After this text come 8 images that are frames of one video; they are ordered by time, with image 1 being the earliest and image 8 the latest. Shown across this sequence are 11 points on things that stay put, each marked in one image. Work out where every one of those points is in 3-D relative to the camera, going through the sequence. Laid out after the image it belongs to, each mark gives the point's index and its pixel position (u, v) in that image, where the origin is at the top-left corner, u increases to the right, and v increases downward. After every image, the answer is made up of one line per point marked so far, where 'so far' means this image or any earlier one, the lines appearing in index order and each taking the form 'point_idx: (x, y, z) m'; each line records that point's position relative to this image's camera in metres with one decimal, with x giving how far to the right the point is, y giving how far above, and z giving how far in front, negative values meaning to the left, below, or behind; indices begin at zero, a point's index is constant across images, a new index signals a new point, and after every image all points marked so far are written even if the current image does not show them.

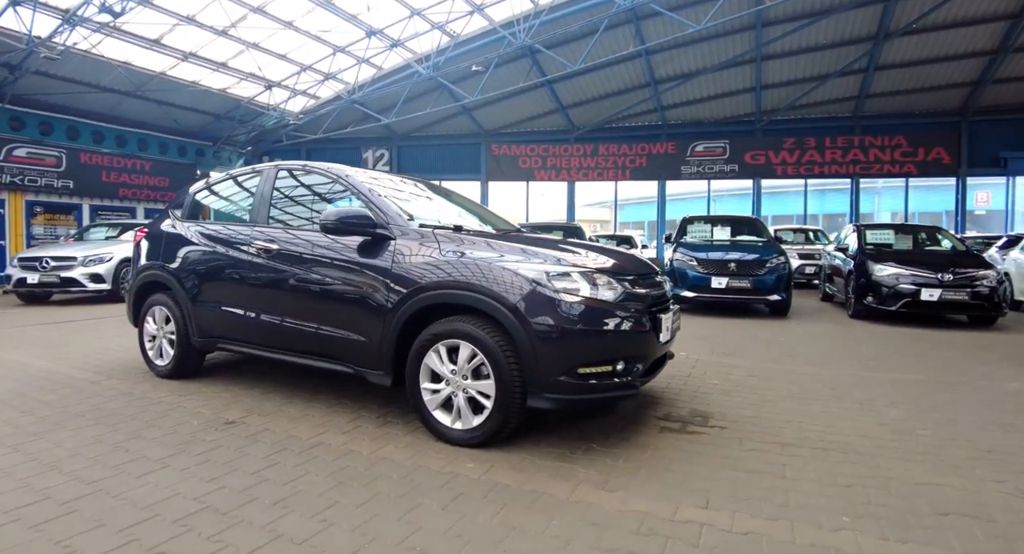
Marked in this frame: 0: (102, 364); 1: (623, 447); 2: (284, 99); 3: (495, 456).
0: (-4.2, -0.9, +5.2) m
1: (+0.8, -1.1, +3.3) m
2: (-8.7, +6.7, +18.9) m
3: (0.0, -1.1, +3.1) m
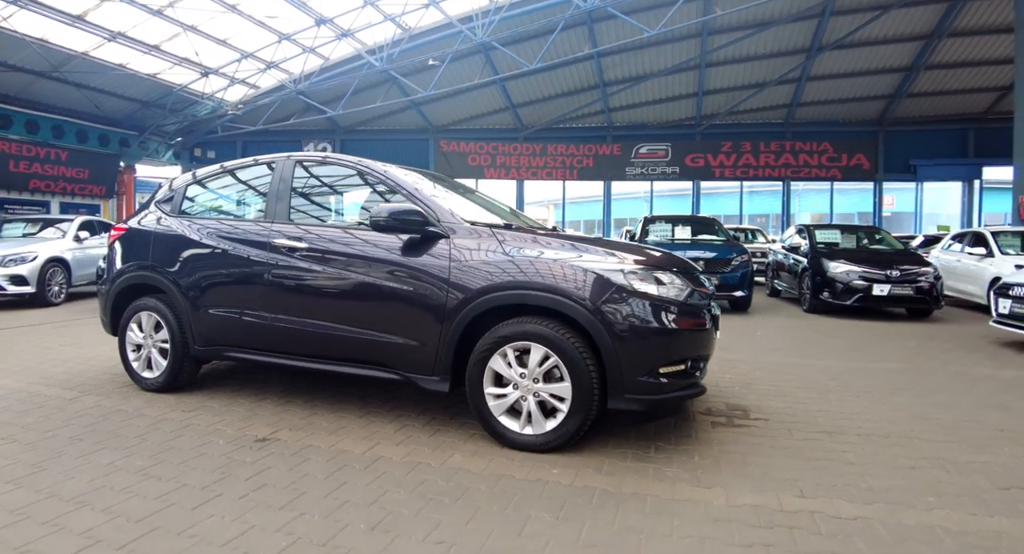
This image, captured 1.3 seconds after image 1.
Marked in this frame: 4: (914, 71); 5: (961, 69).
0: (-4.1, -0.9, +4.6) m
1: (+1.2, -1.1, +3.3) m
2: (-10.3, +6.6, +17.6) m
3: (+0.4, -1.1, +3.0) m
4: (+15.0, +7.8, +18.8) m
5: (+16.6, +7.8, +18.6) m
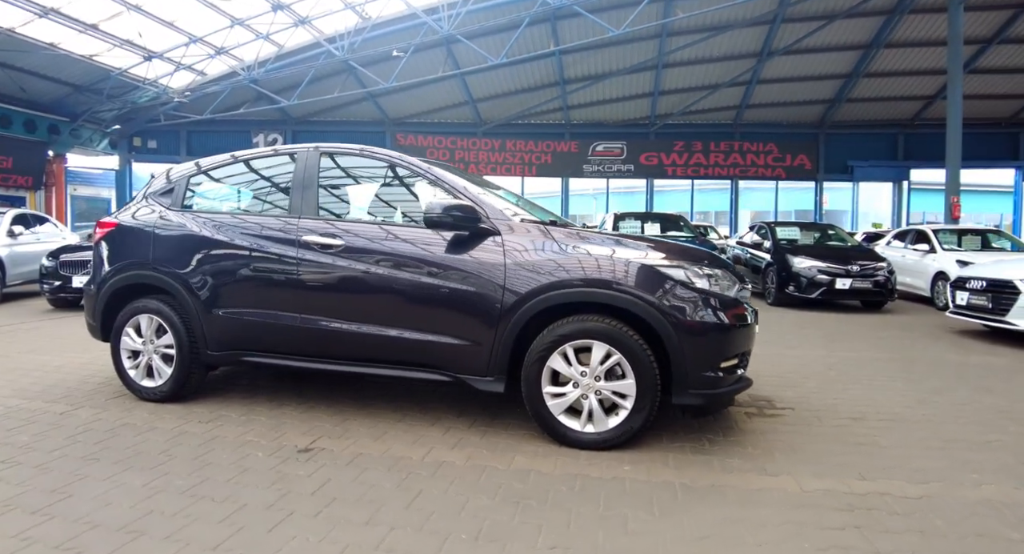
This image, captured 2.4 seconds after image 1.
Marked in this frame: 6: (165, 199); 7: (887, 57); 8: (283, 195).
0: (-3.8, -0.9, +4.1) m
1: (+1.5, -1.1, +3.4) m
2: (-11.4, +6.6, +16.3) m
3: (+0.8, -1.1, +3.0) m
4: (+13.6, +8.0, +20.1) m
5: (+15.2, +8.0, +20.1) m
6: (-2.7, +0.6, +3.9) m
7: (+14.1, +8.3, +18.8) m
8: (-1.7, +0.6, +3.7) m
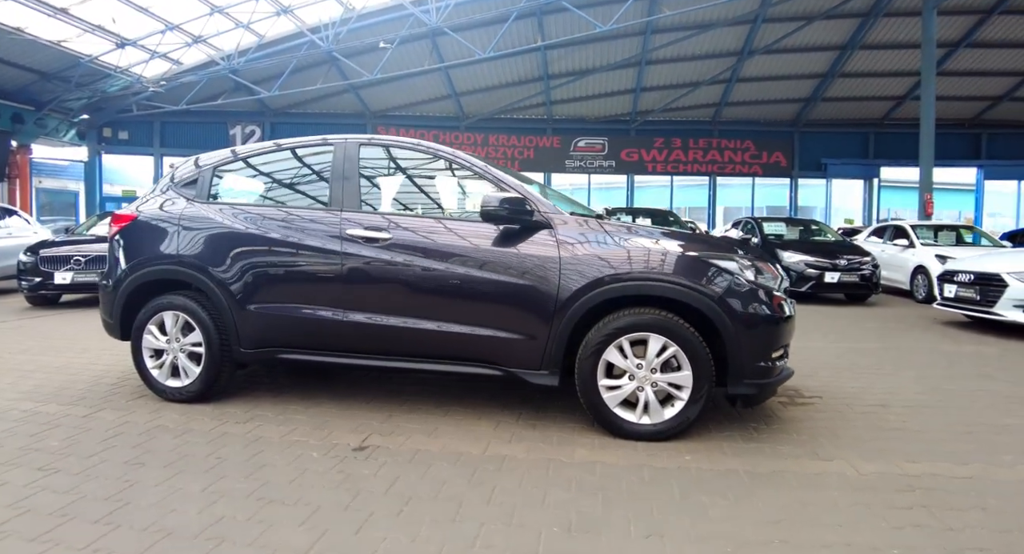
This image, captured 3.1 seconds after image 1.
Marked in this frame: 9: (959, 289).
0: (-3.6, -0.9, +3.9) m
1: (+1.8, -1.0, +3.5) m
2: (-11.8, +6.7, +15.7) m
3: (+1.1, -1.0, +3.1) m
4: (+13.0, +8.3, +20.7) m
5: (+14.6, +8.3, +20.7) m
6: (-2.4, +0.7, +3.8) m
7: (+13.5, +8.5, +19.4) m
8: (-1.4, +0.7, +3.6) m
9: (+6.7, -0.2, +7.5) m
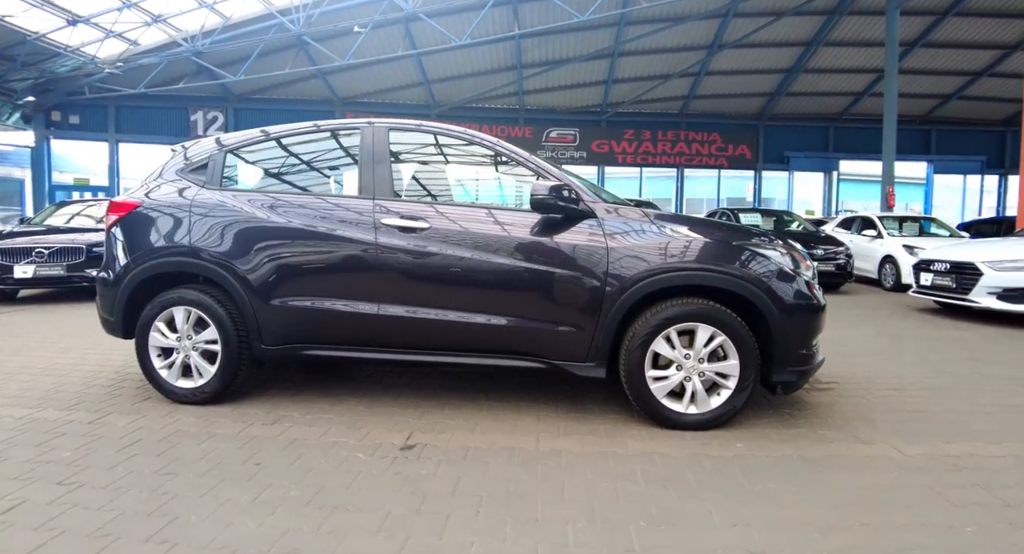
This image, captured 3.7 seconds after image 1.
0: (-3.3, -0.8, +3.6) m
1: (+2.1, -0.9, +3.5) m
2: (-12.4, +6.9, +14.6) m
3: (+1.4, -1.0, +3.1) m
4: (+12.0, +8.7, +21.3) m
5: (+13.6, +8.7, +21.5) m
6: (-2.2, +0.7, +3.5) m
7: (+12.6, +9.0, +20.1) m
8: (-1.2, +0.7, +3.4) m
9: (+6.6, 0.0, +7.8) m
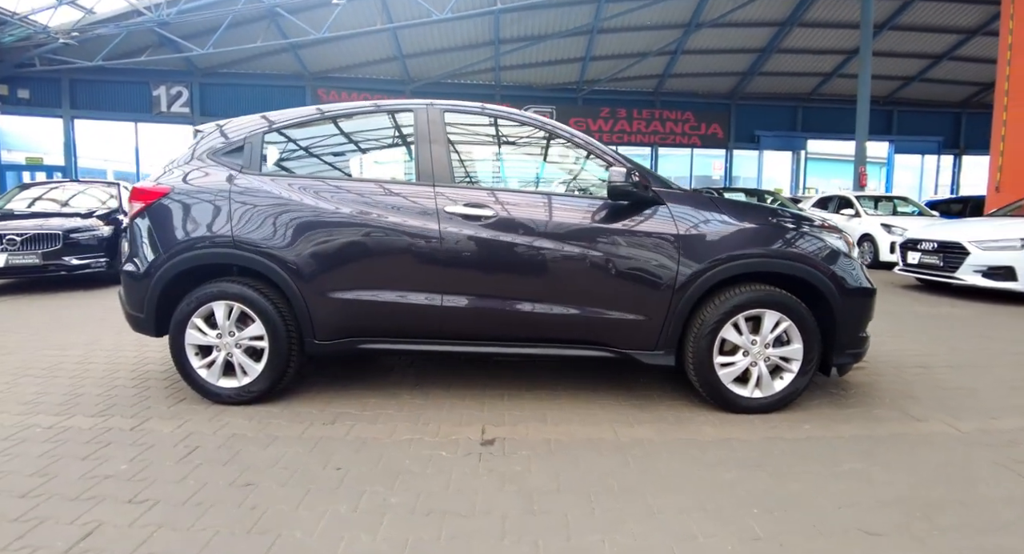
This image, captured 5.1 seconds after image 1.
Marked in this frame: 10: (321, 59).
0: (-3.0, -0.8, +3.3) m
1: (+2.5, -0.8, +3.6) m
2: (-12.8, +7.3, +13.5) m
3: (+1.8, -0.9, +3.1) m
4: (+11.1, +9.7, +21.5) m
5: (+12.7, +9.7, +21.8) m
6: (-1.8, +0.8, +3.2) m
7: (+11.8, +9.9, +20.4) m
8: (-0.8, +0.8, +3.2) m
9: (+6.7, +0.4, +8.2) m
10: (-7.3, +8.5, +19.5) m
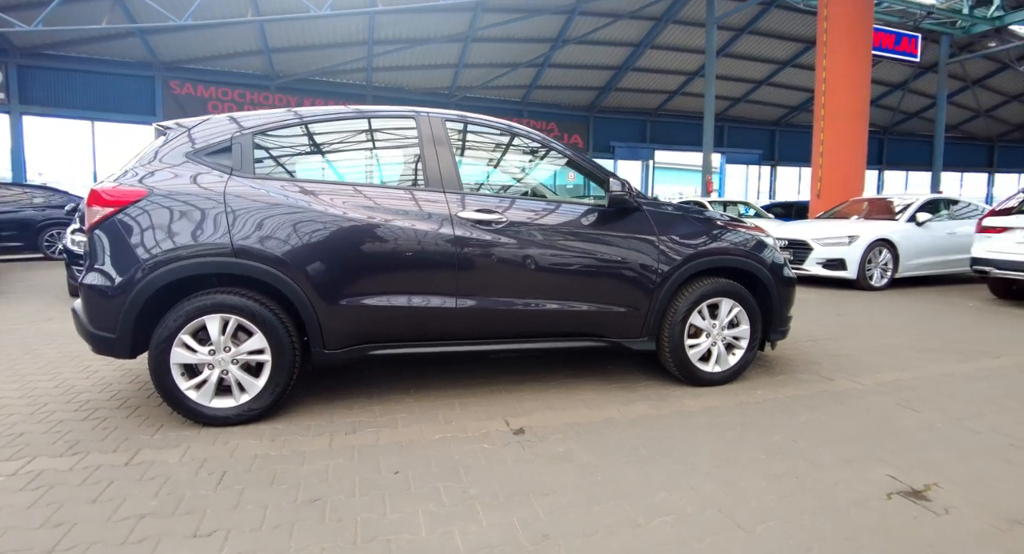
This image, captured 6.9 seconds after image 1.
0: (-2.9, -0.9, +2.8) m
1: (+2.3, -0.7, +4.4) m
2: (-15.2, +6.7, +10.2) m
3: (+1.8, -0.8, +3.8) m
4: (+5.8, +9.8, +24.0) m
5: (+7.3, +9.9, +24.7) m
6: (-1.8, +0.7, +3.0) m
7: (+6.8, +10.1, +23.0) m
8: (-0.8, +0.7, +3.2) m
9: (+5.3, +0.5, +9.9) m
10: (-11.5, +8.0, +17.5) m
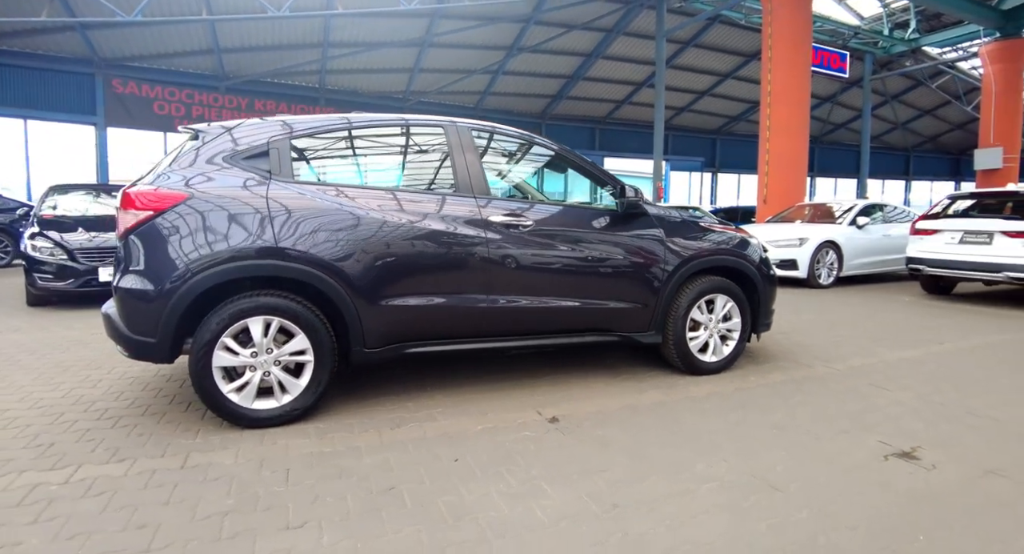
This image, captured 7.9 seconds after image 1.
0: (-2.6, -0.9, +2.7) m
1: (+2.4, -0.7, +4.8) m
2: (-15.7, +6.4, +9.0) m
3: (+1.9, -0.8, +4.2) m
4: (+3.9, +9.7, +24.7) m
5: (+5.3, +9.8, +25.6) m
6: (-1.6, +0.7, +3.1) m
7: (+4.9, +9.9, +23.9) m
8: (-0.6, +0.7, +3.4) m
9: (+4.8, +0.5, +10.6) m
10: (-12.7, +7.7, +16.6) m
